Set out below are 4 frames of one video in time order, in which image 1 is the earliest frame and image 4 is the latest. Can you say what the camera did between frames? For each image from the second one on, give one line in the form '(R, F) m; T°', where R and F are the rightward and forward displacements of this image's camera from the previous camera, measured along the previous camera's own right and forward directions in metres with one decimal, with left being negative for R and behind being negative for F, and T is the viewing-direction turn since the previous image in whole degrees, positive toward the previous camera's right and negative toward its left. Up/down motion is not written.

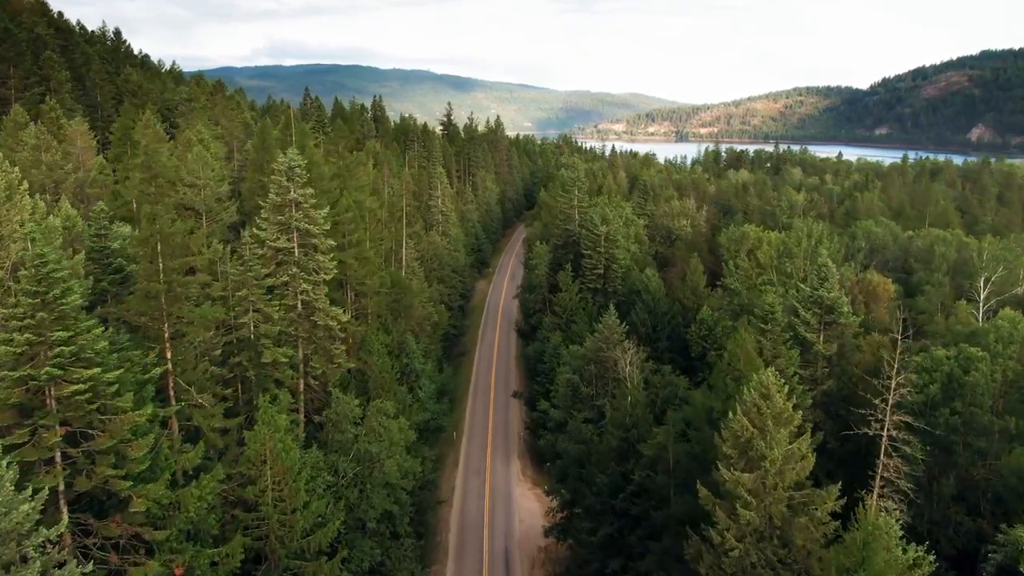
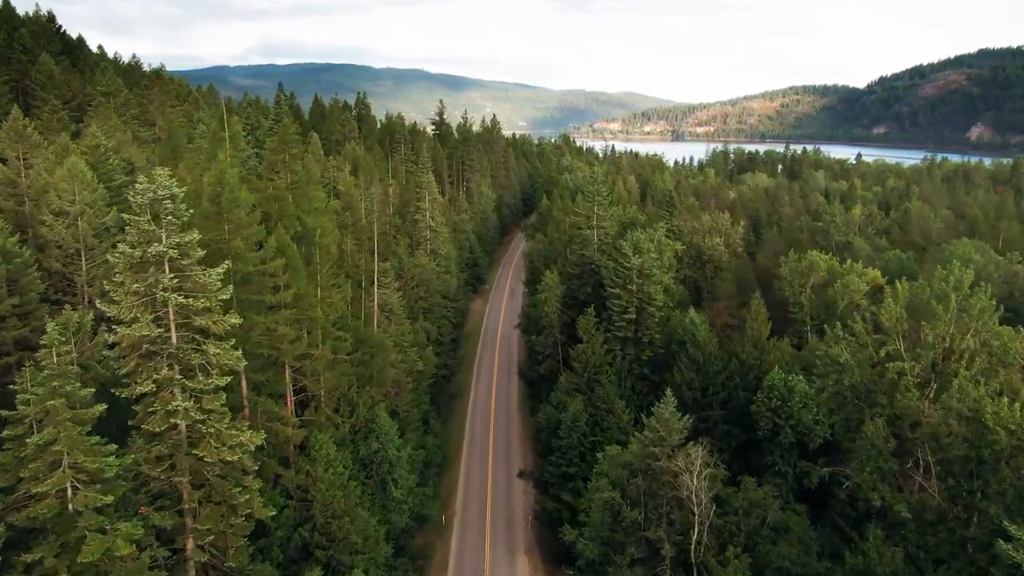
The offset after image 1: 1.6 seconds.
(-0.8, +14.8) m; 0°
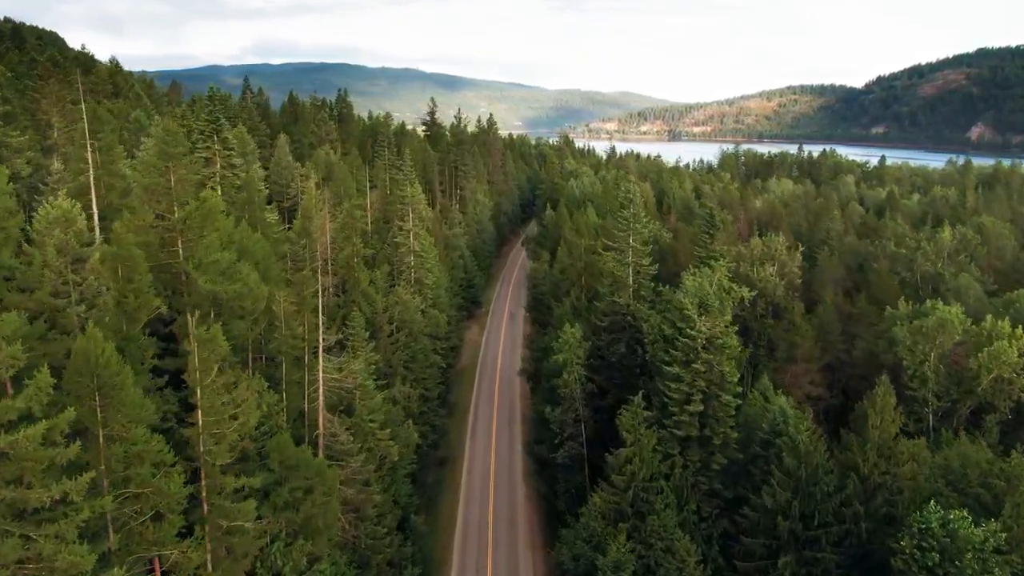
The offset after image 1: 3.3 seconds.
(-0.8, +15.5) m; 0°
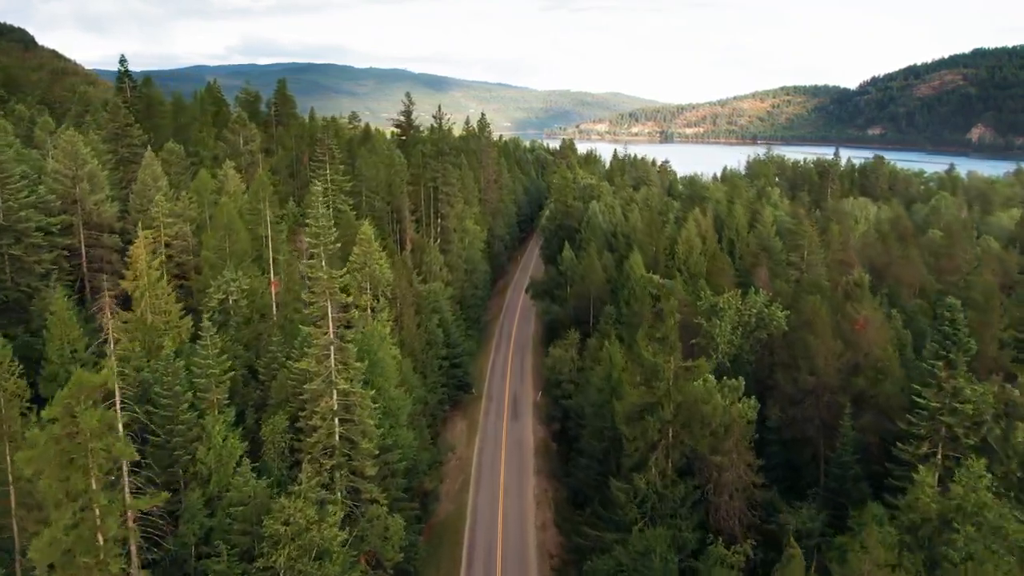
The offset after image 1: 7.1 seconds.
(-1.6, +34.1) m; +1°
